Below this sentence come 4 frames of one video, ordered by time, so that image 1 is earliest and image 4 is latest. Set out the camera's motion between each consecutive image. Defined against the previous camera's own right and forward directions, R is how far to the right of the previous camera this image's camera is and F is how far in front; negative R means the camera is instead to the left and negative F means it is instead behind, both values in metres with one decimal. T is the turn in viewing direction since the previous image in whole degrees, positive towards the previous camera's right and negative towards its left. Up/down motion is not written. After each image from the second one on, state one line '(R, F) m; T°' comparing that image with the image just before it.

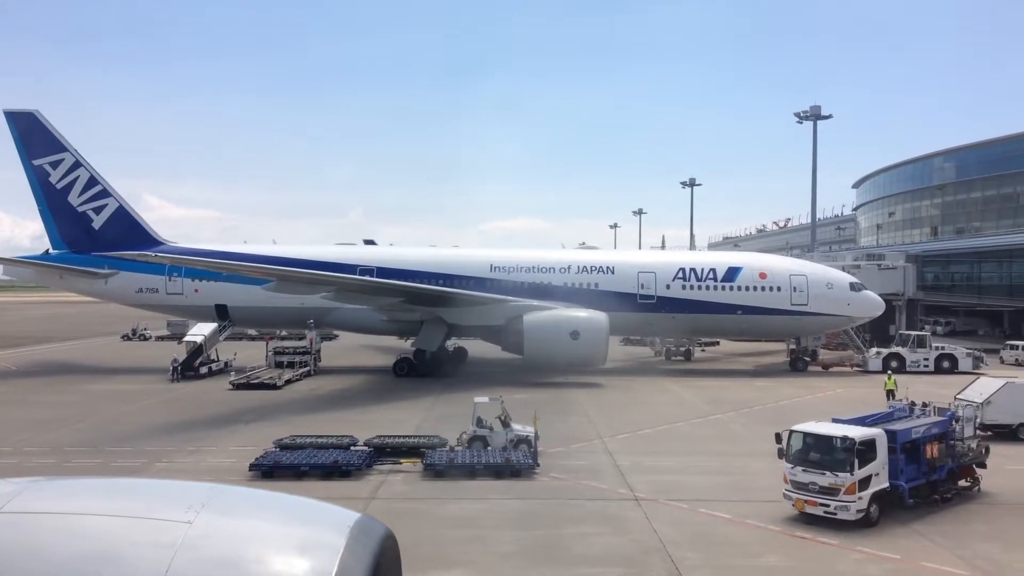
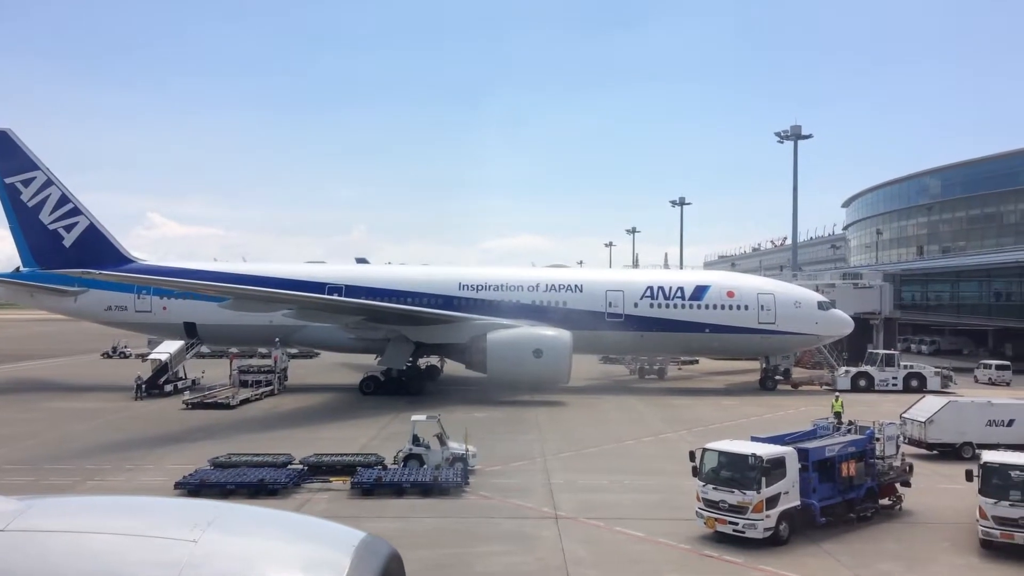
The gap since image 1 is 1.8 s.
(+0.8, 0.0) m; +1°
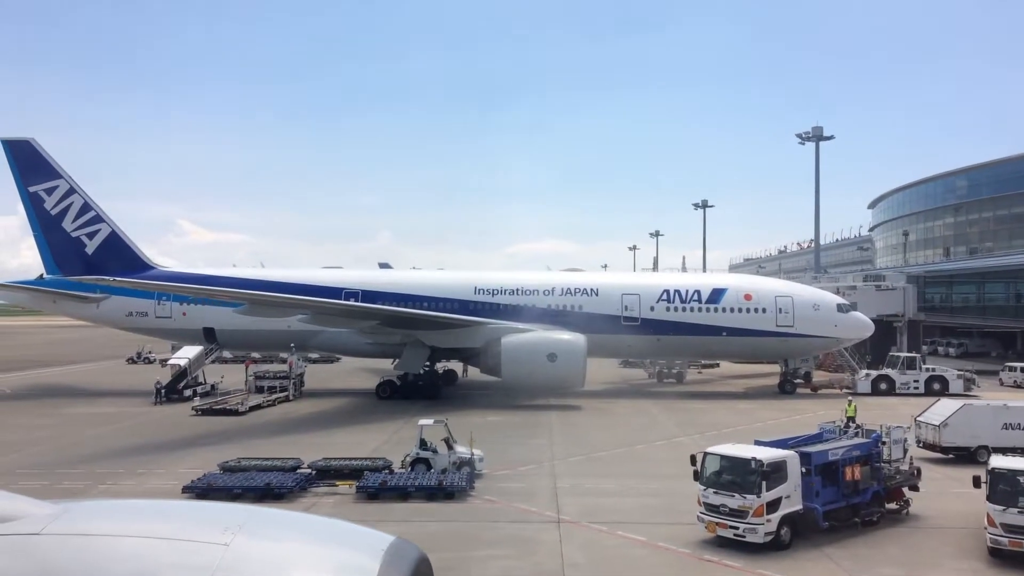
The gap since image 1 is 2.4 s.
(+0.2, 0.0) m; -2°
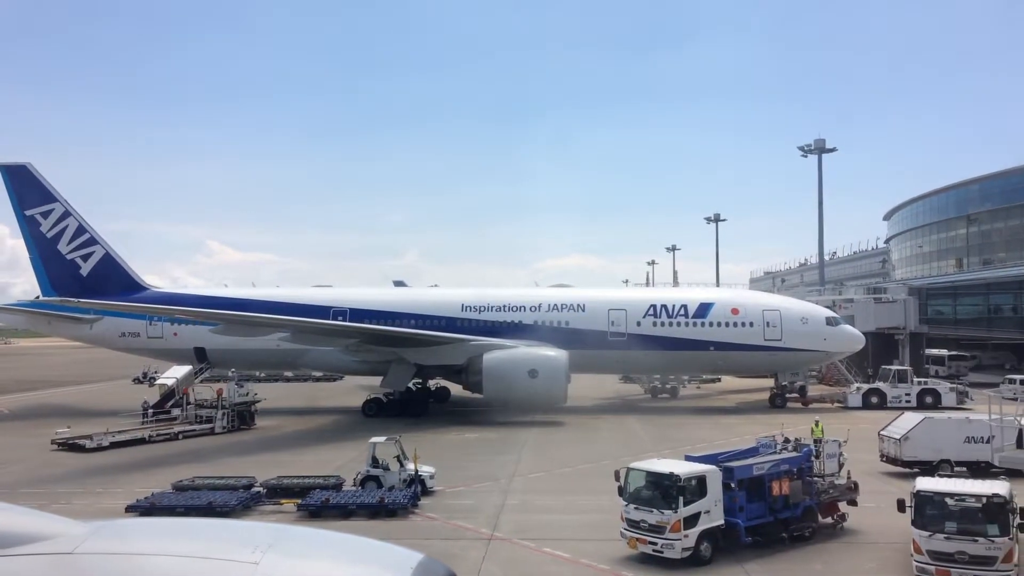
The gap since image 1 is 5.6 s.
(+1.0, -0.1) m; -1°
